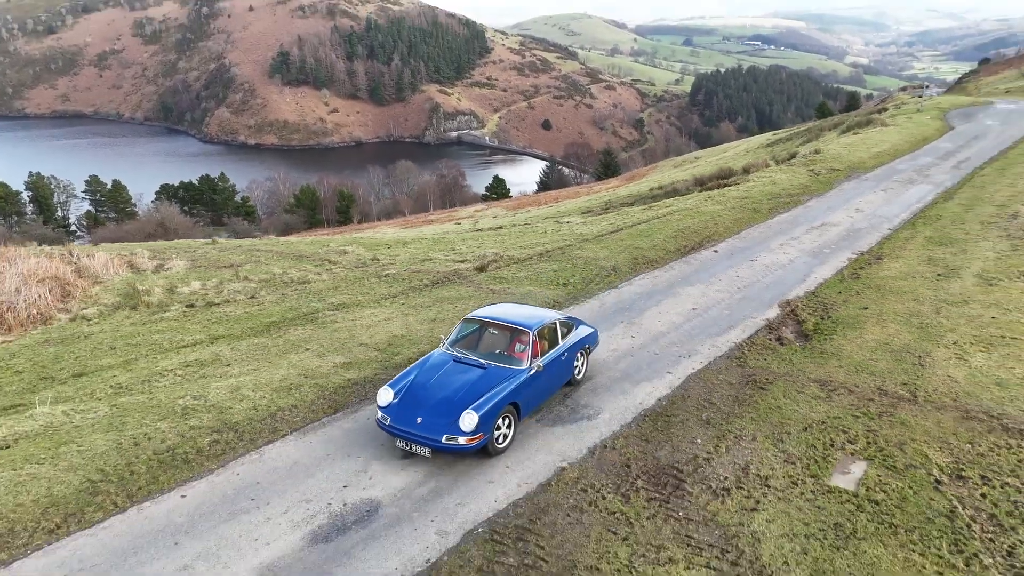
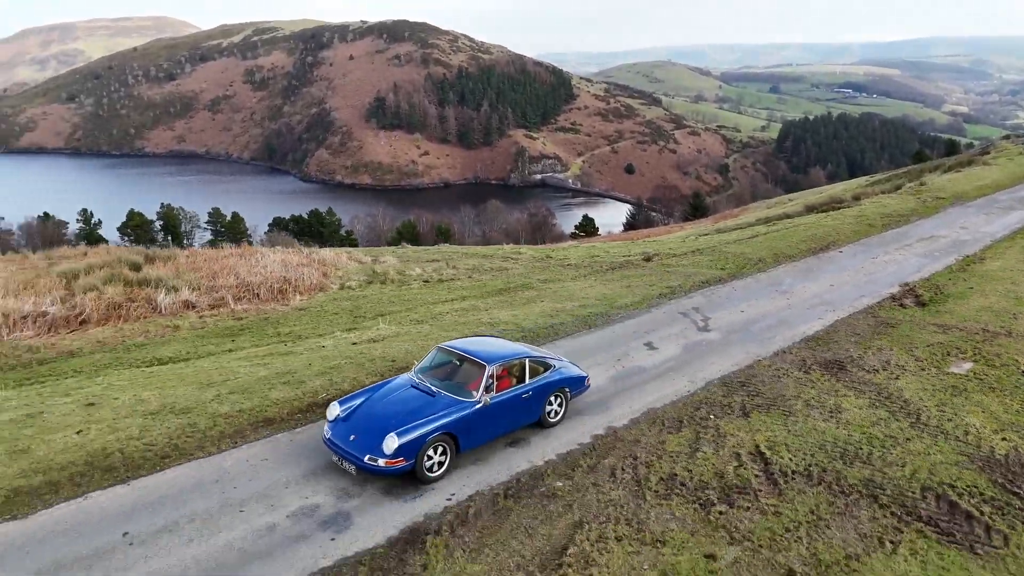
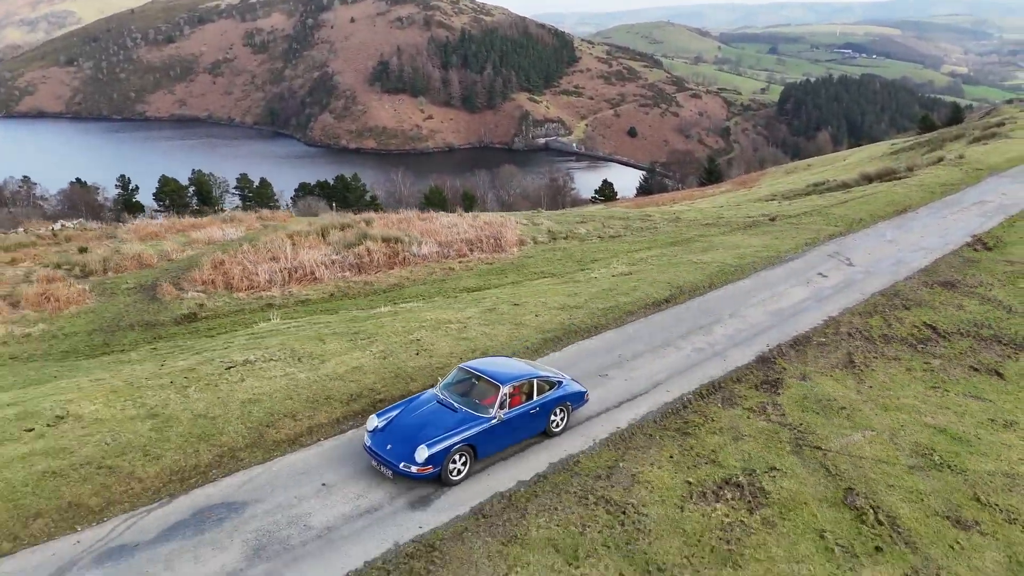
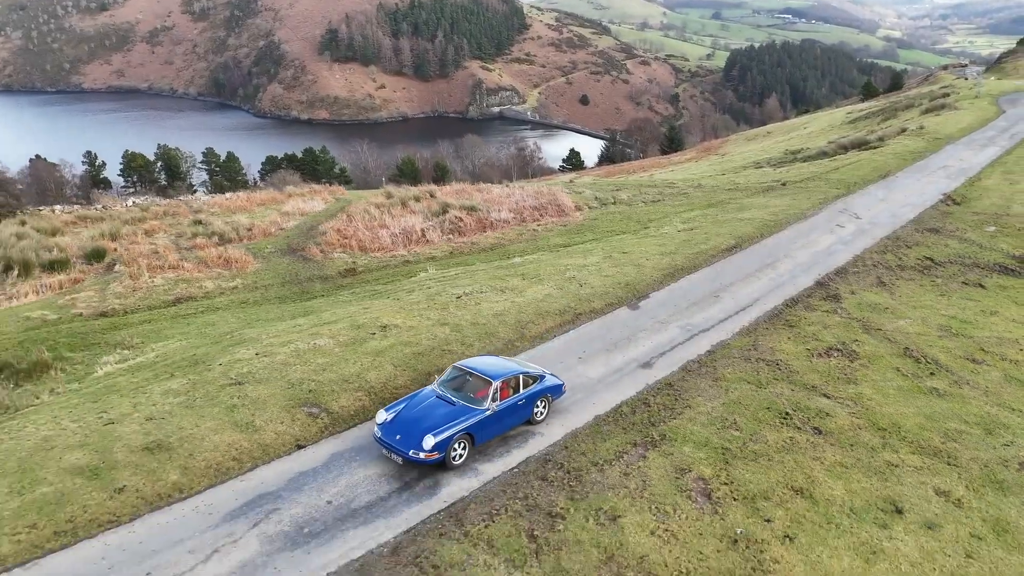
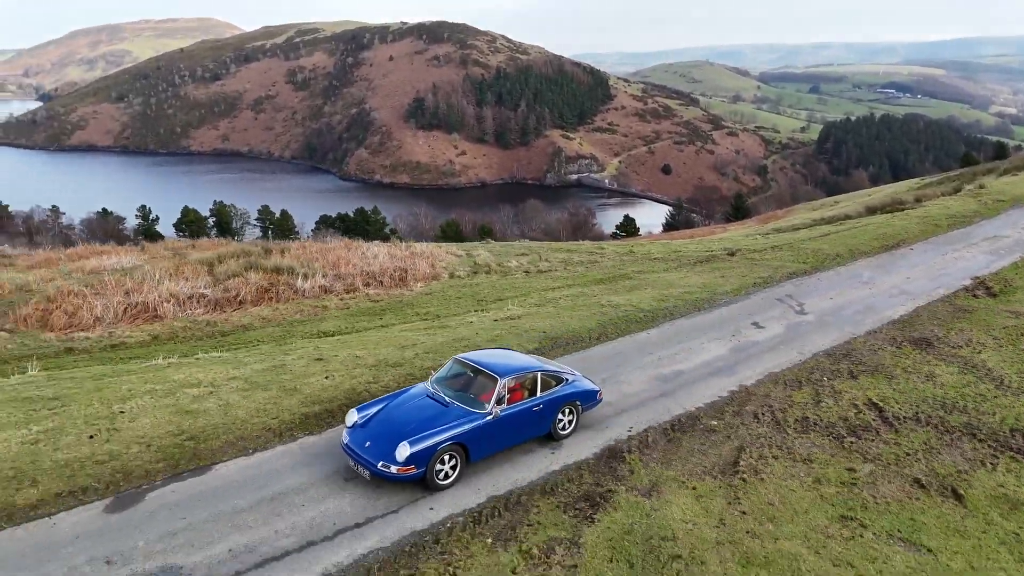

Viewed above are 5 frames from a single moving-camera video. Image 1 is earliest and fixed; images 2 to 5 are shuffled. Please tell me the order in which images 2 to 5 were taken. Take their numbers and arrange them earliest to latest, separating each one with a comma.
2, 5, 3, 4
